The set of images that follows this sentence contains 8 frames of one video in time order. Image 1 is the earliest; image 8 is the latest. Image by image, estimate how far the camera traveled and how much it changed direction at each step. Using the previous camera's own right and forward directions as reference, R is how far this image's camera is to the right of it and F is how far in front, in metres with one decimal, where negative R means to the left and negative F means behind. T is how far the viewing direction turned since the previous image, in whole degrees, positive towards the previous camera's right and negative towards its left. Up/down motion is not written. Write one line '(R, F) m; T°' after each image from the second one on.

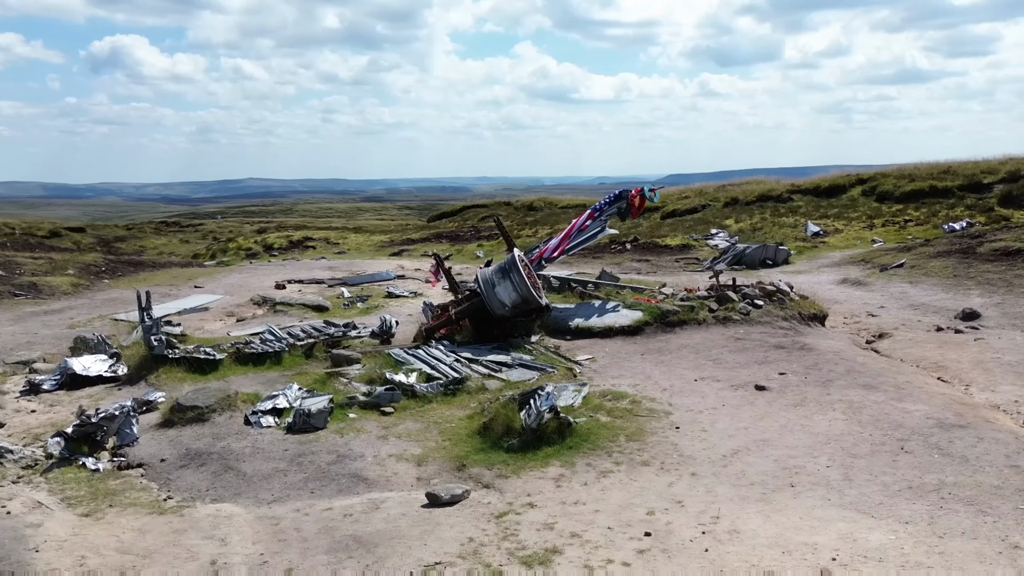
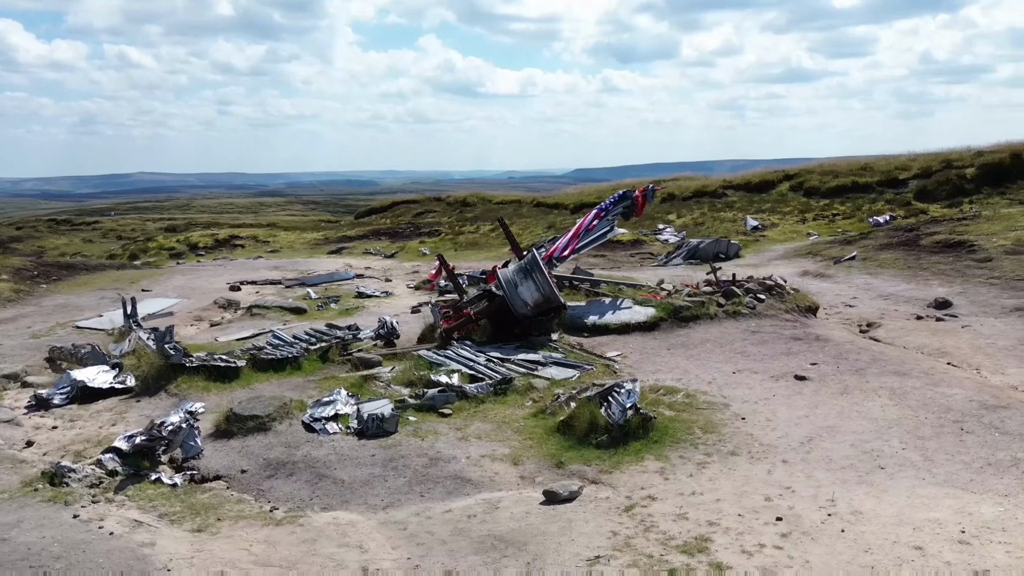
(-2.0, -0.1) m; +7°
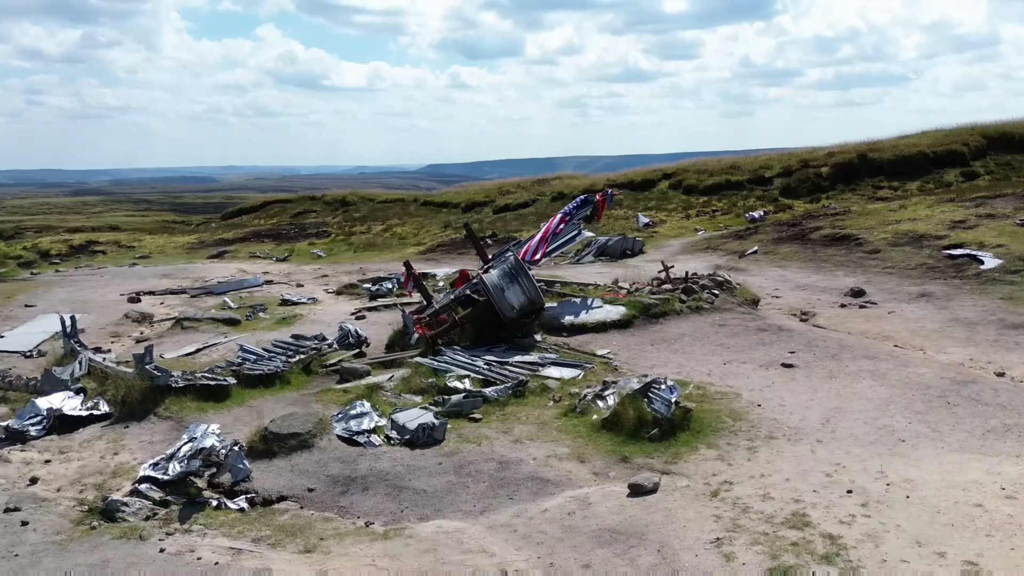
(-2.4, -0.2) m; +11°
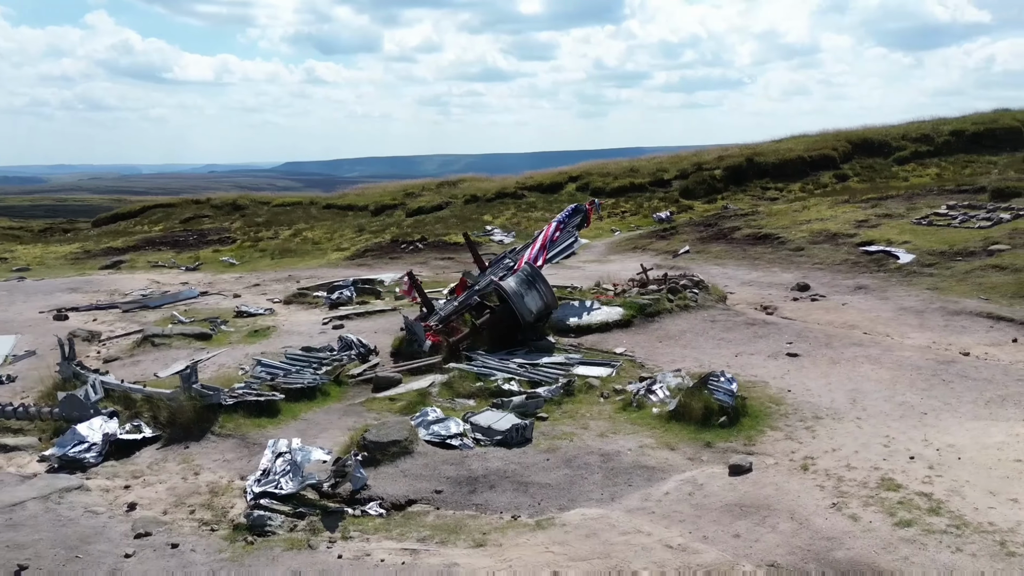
(-2.9, -0.6) m; +10°
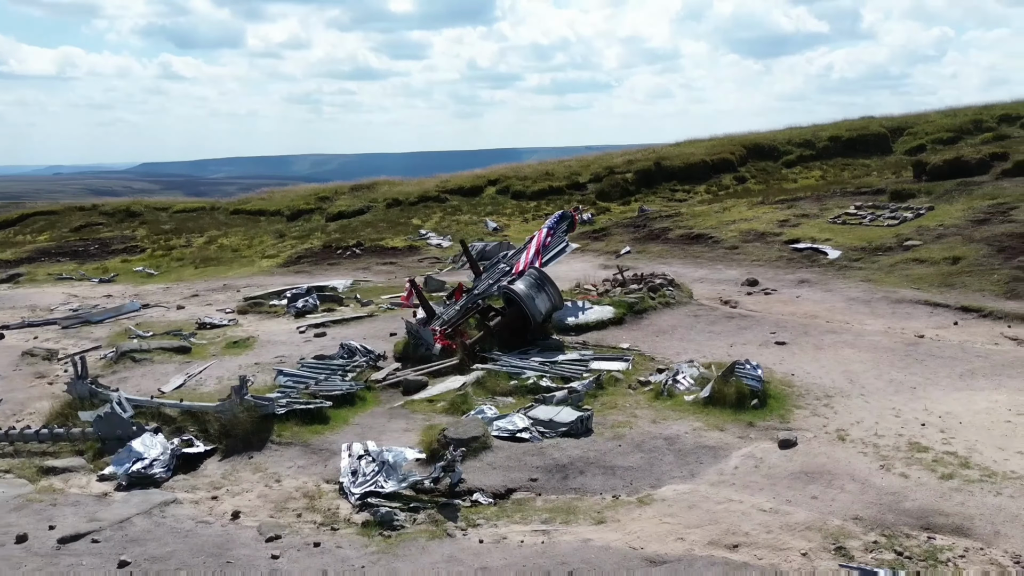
(-2.7, -0.7) m; +9°
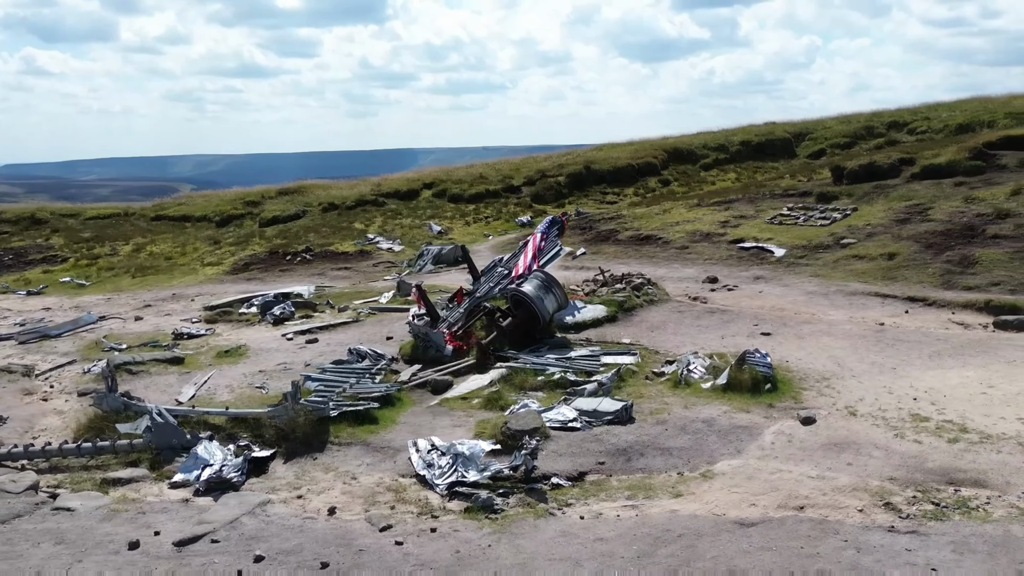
(-2.4, -0.8) m; +7°
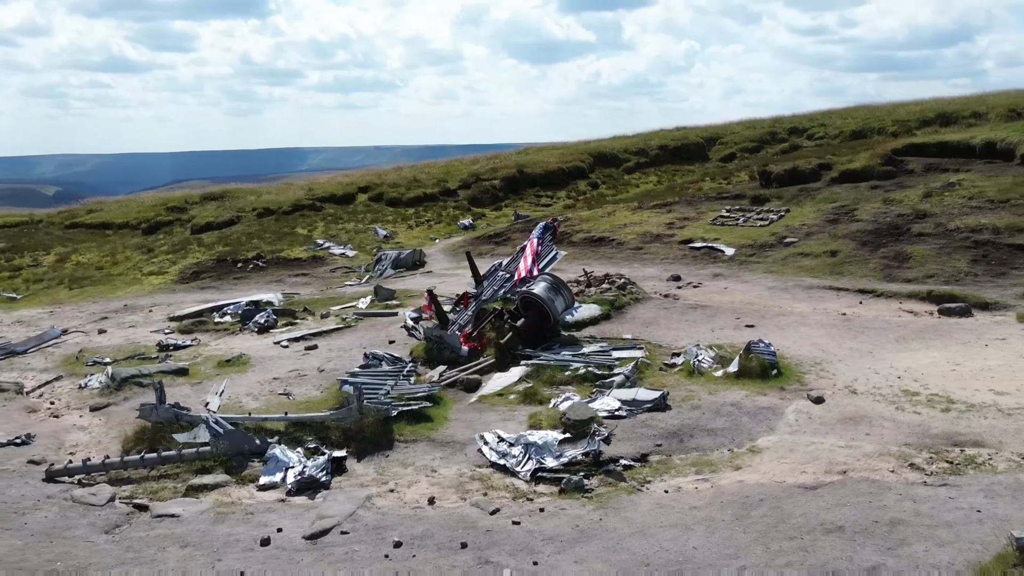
(-2.7, -0.9) m; +8°
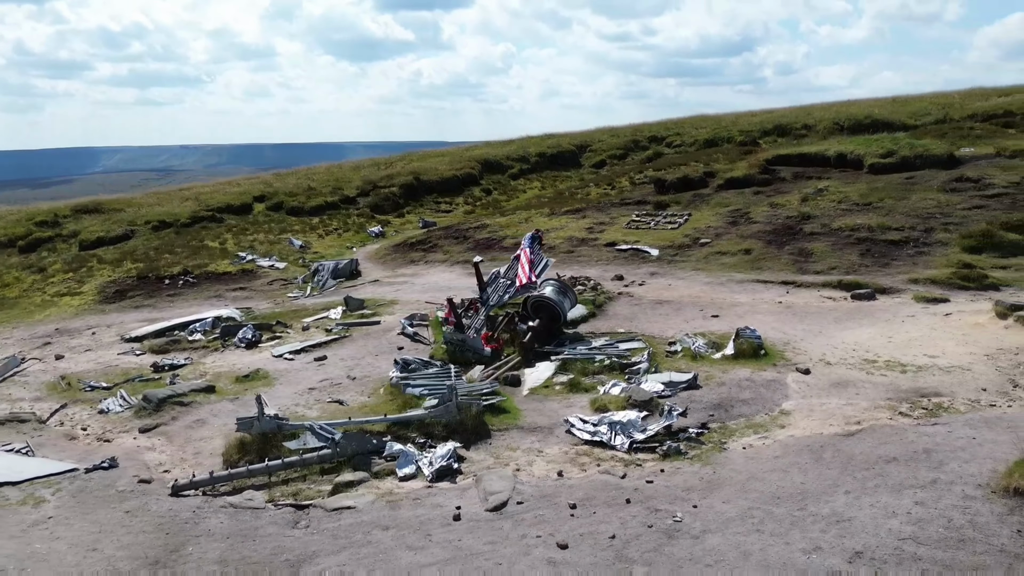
(-4.8, -1.7) m; +13°
